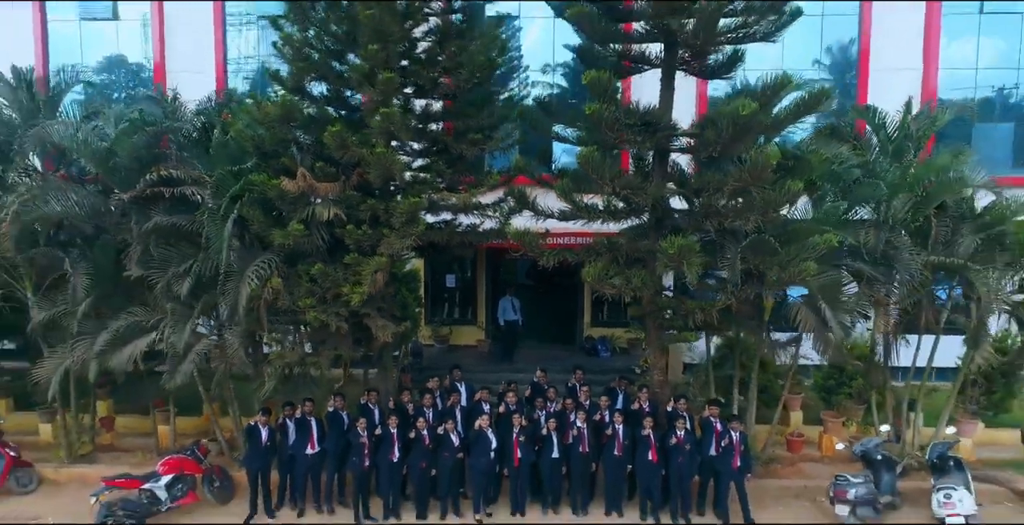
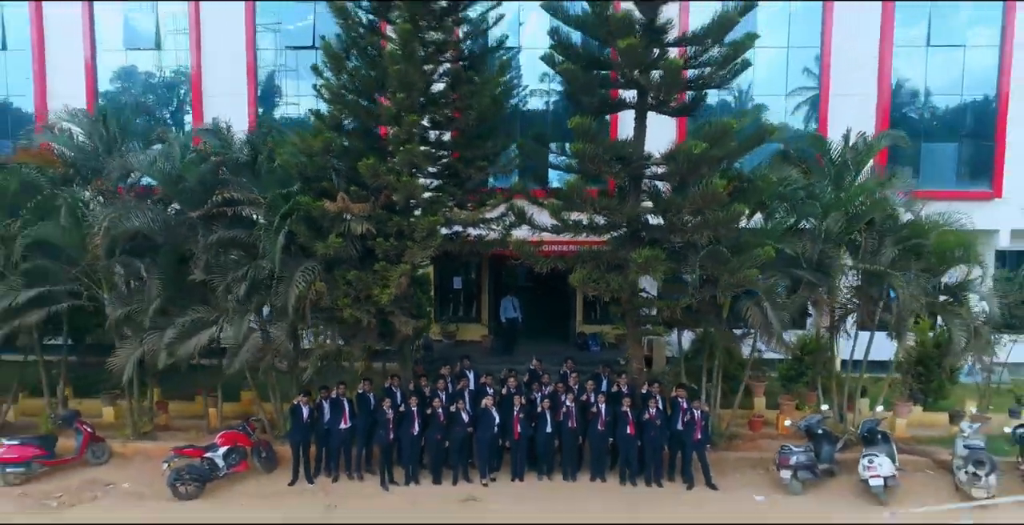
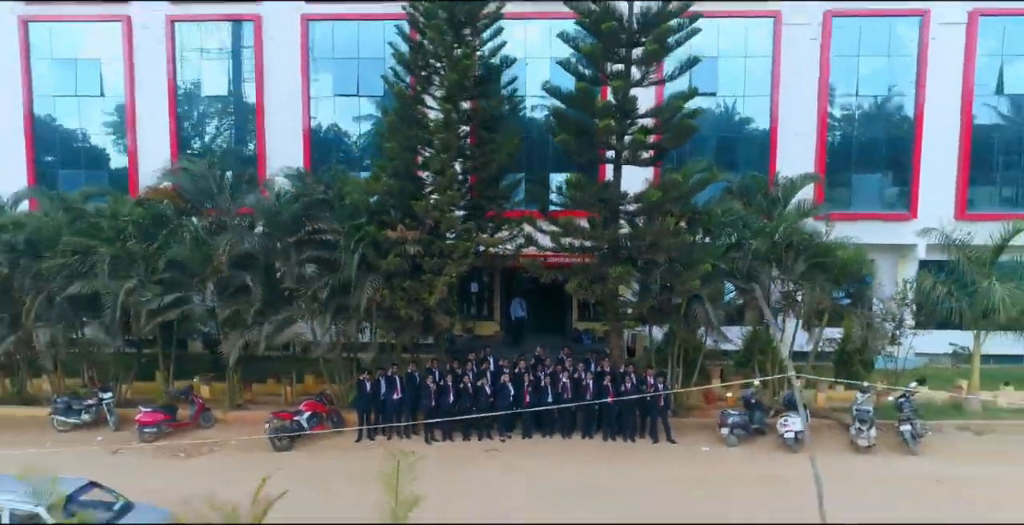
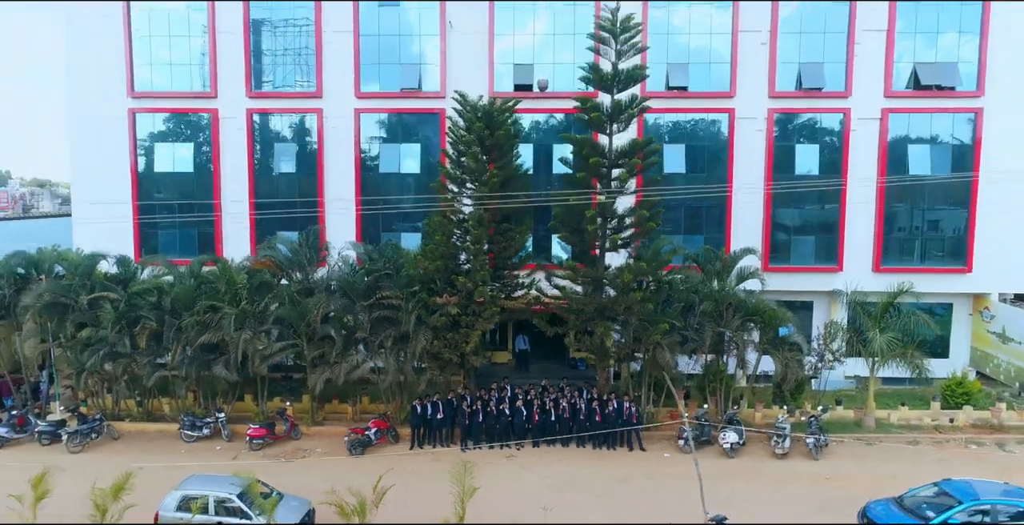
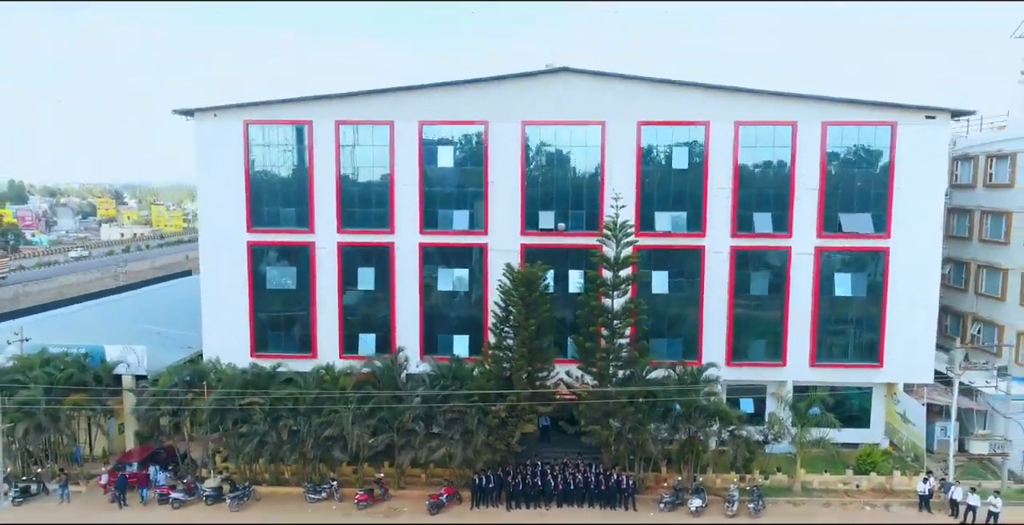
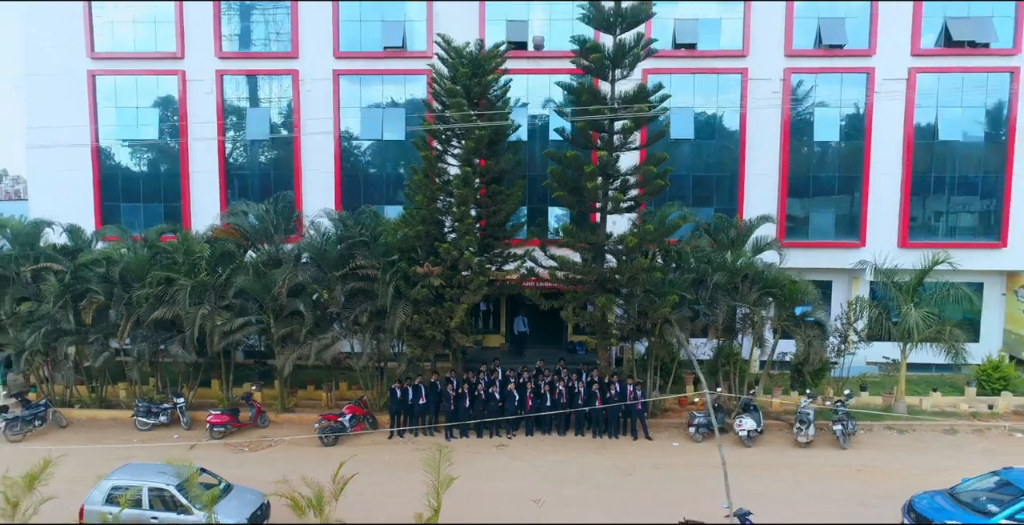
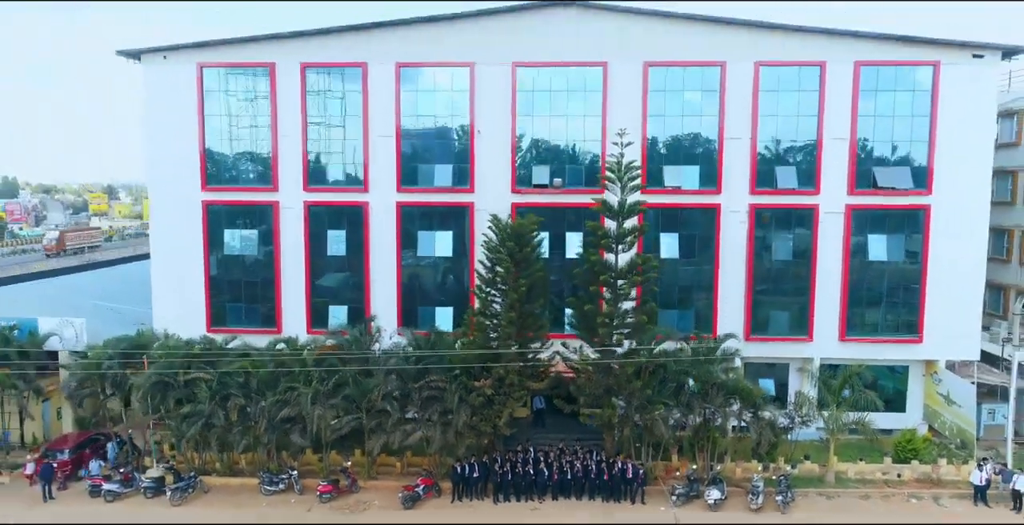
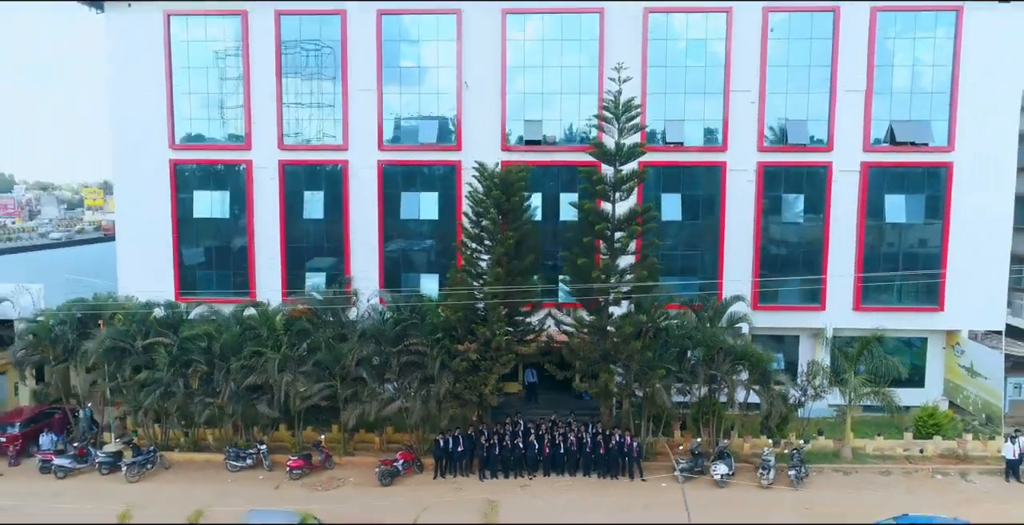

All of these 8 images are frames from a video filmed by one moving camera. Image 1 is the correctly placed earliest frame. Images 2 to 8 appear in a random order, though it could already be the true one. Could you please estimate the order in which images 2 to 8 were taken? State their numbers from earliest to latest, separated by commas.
2, 3, 6, 4, 8, 7, 5
